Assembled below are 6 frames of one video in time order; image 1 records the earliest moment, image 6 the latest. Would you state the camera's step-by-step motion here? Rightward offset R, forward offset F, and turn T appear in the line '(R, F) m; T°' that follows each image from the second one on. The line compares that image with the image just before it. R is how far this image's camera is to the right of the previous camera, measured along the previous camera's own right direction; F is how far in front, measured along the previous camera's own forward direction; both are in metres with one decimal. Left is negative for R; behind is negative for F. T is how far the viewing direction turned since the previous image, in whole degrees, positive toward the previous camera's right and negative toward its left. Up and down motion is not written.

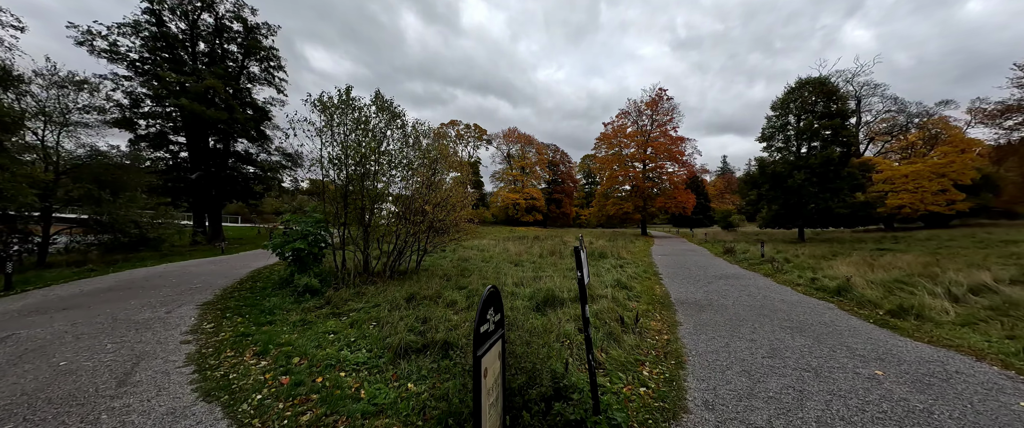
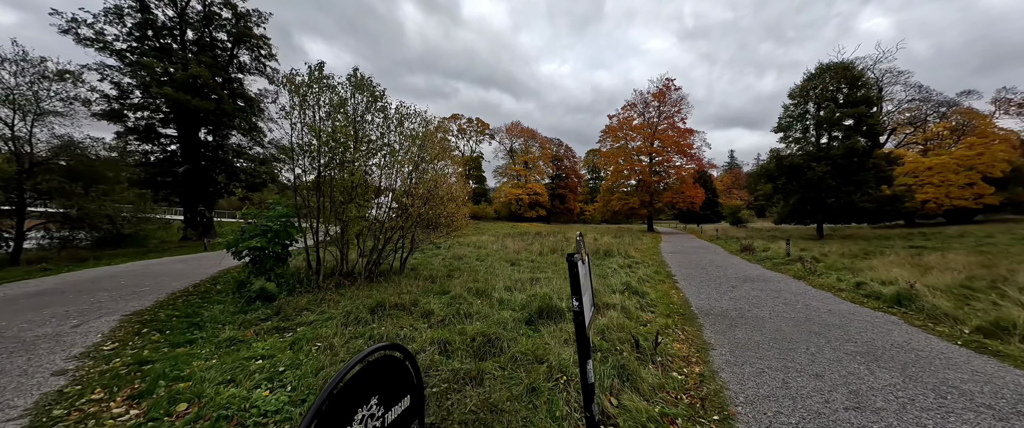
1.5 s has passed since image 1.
(+0.2, +1.1) m; -1°
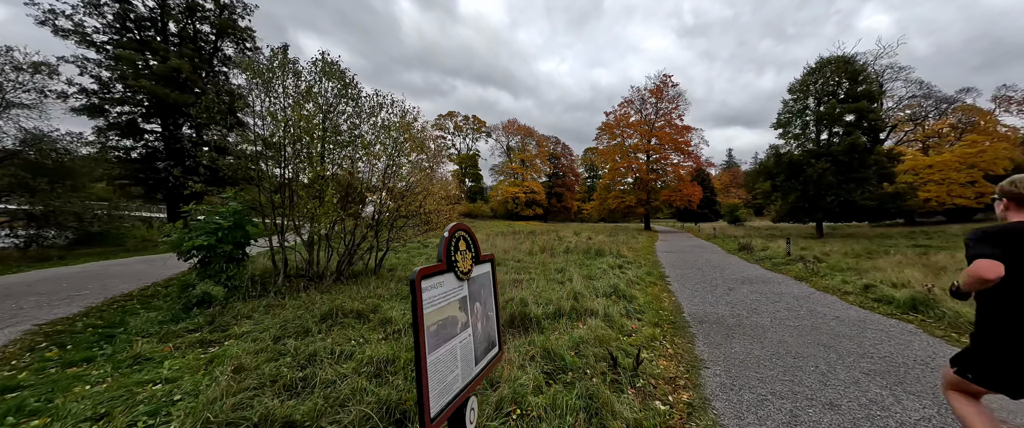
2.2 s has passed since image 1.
(+0.4, +0.6) m; 0°
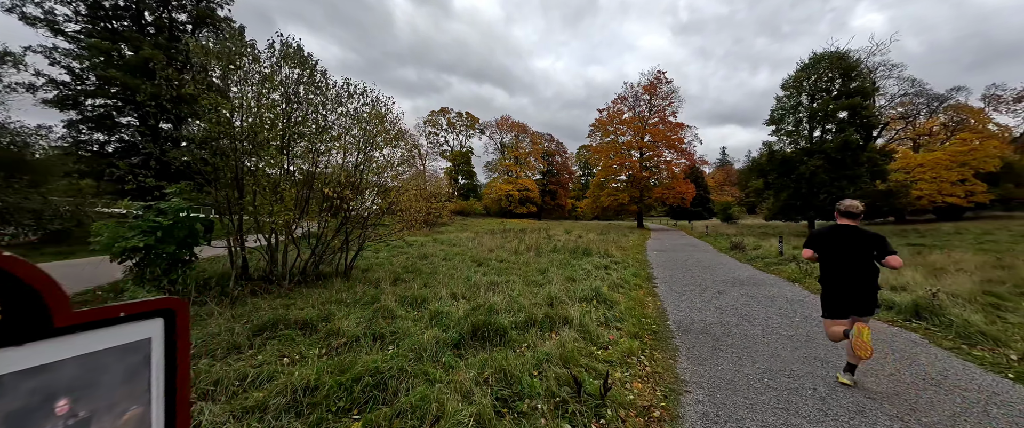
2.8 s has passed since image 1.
(+0.4, +0.5) m; +1°
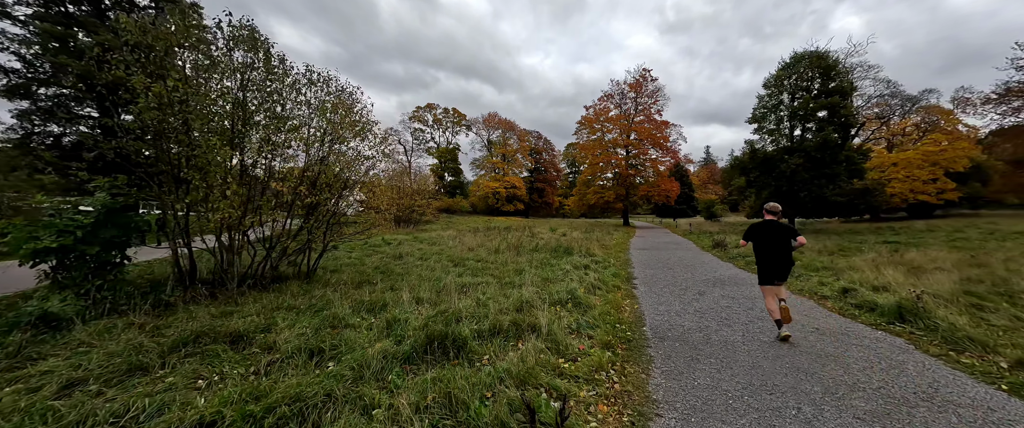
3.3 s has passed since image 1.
(+0.3, +0.4) m; +2°
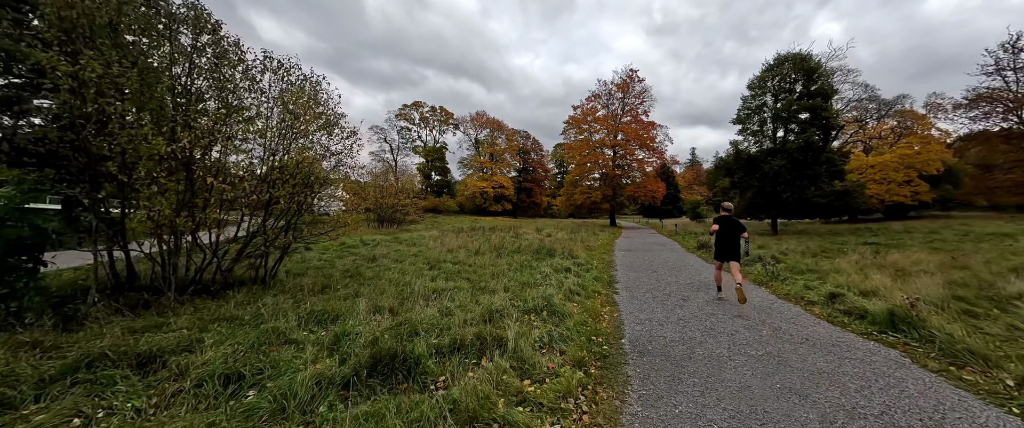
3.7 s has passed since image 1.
(+0.3, +0.4) m; +2°
